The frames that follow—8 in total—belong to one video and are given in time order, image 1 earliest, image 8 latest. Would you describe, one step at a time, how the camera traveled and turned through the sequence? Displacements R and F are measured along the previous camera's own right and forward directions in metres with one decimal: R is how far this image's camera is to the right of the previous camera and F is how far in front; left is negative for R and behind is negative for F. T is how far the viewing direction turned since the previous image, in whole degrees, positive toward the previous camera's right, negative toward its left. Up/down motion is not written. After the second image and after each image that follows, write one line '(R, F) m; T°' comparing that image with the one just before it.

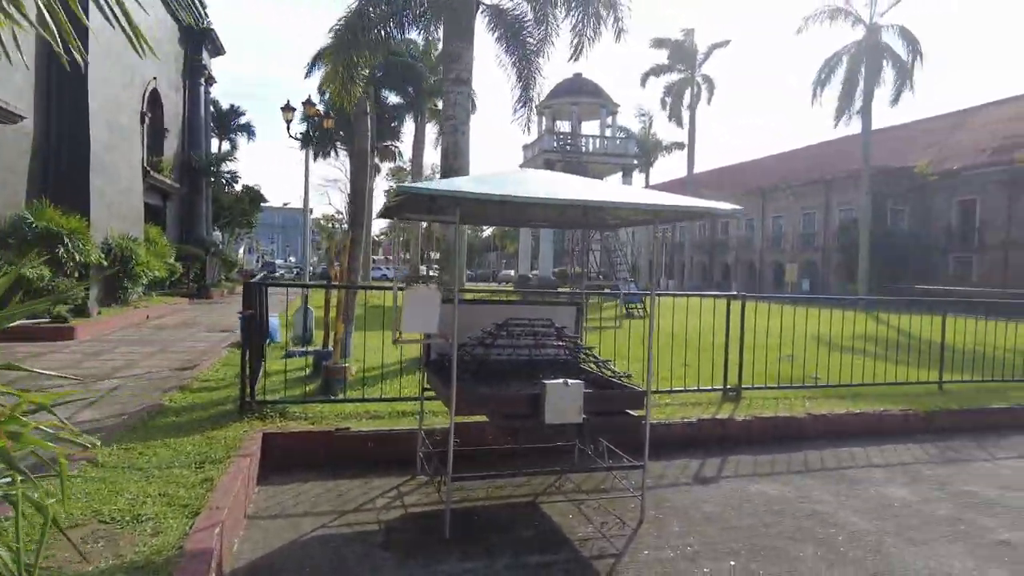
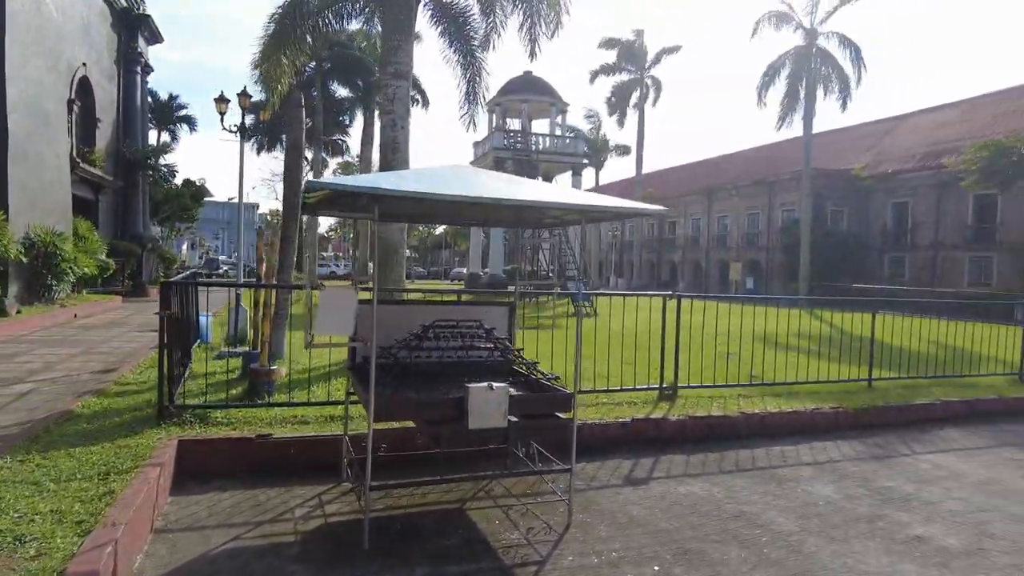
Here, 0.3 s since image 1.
(+0.2, +0.1) m; +4°
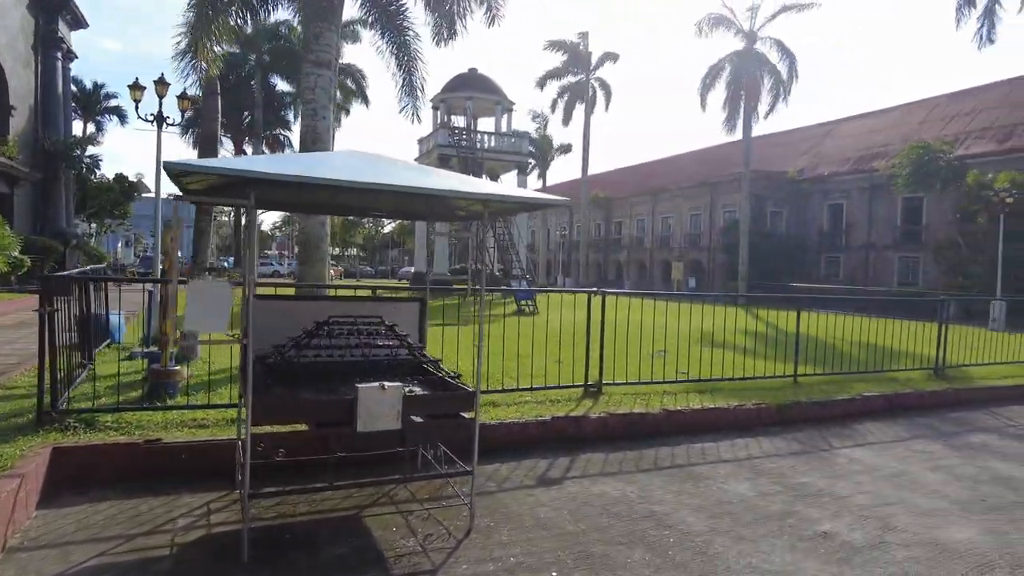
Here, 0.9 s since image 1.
(+0.3, +0.2) m; +4°
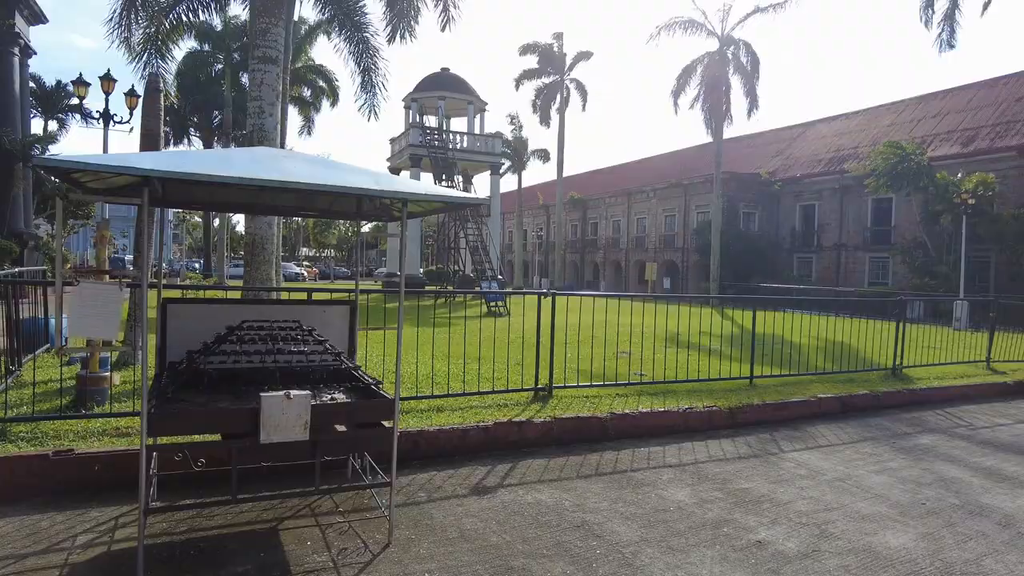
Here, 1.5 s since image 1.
(+0.3, +0.2) m; +2°
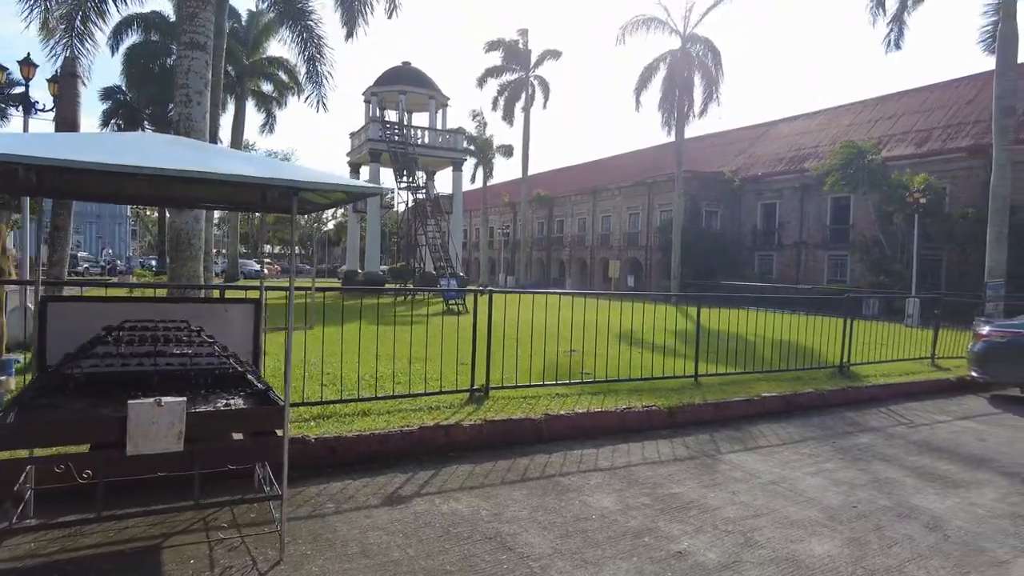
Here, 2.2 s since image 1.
(+0.4, +0.2) m; +3°
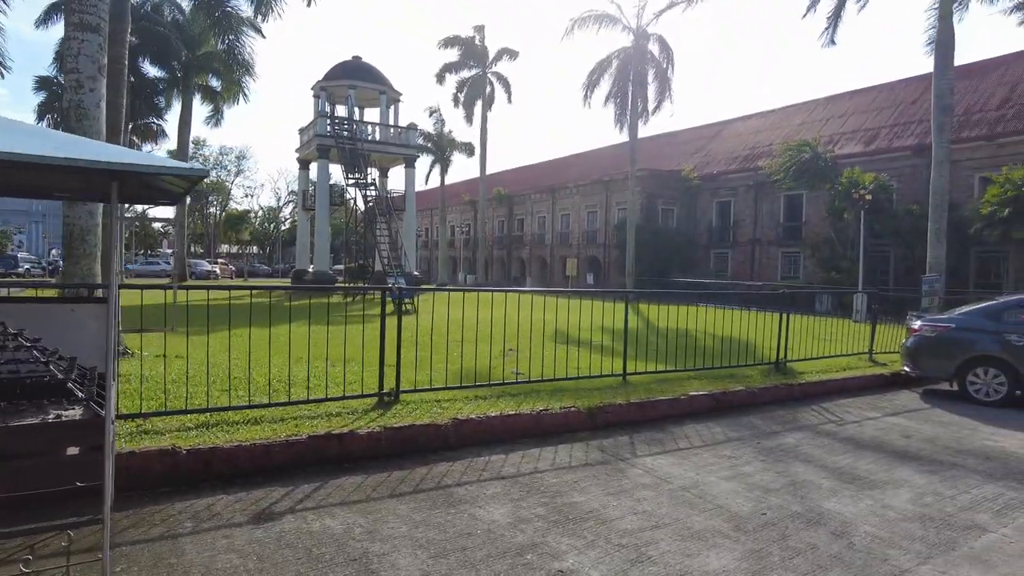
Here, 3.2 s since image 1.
(+0.5, +0.3) m; +3°
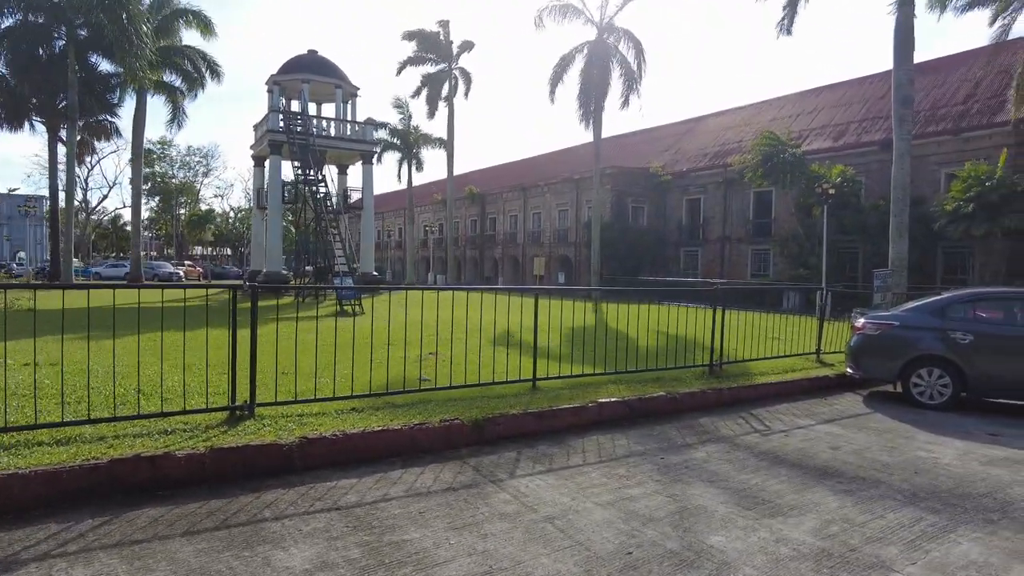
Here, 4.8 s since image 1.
(+0.9, +0.8) m; +1°
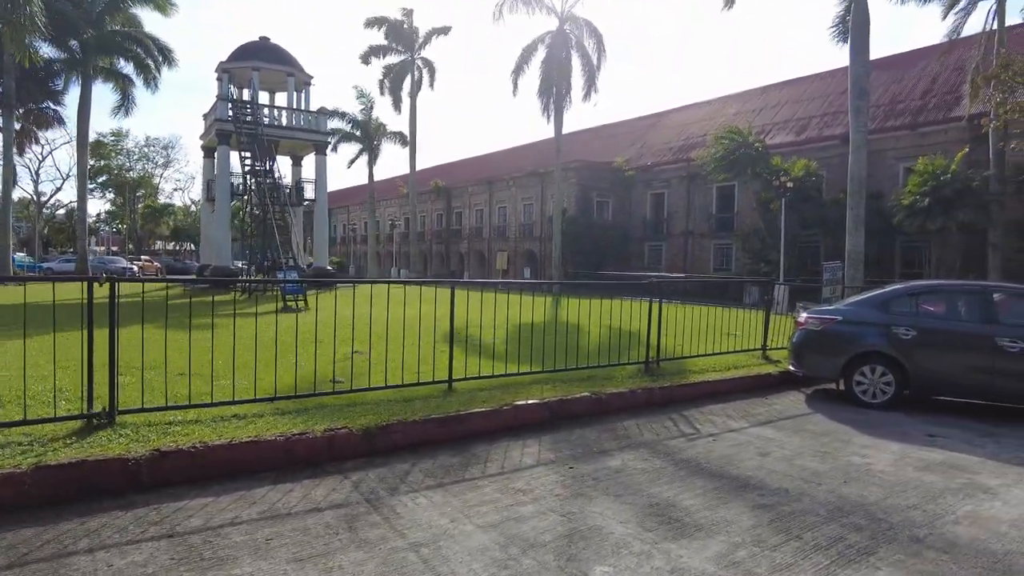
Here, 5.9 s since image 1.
(+0.6, +0.5) m; +2°
